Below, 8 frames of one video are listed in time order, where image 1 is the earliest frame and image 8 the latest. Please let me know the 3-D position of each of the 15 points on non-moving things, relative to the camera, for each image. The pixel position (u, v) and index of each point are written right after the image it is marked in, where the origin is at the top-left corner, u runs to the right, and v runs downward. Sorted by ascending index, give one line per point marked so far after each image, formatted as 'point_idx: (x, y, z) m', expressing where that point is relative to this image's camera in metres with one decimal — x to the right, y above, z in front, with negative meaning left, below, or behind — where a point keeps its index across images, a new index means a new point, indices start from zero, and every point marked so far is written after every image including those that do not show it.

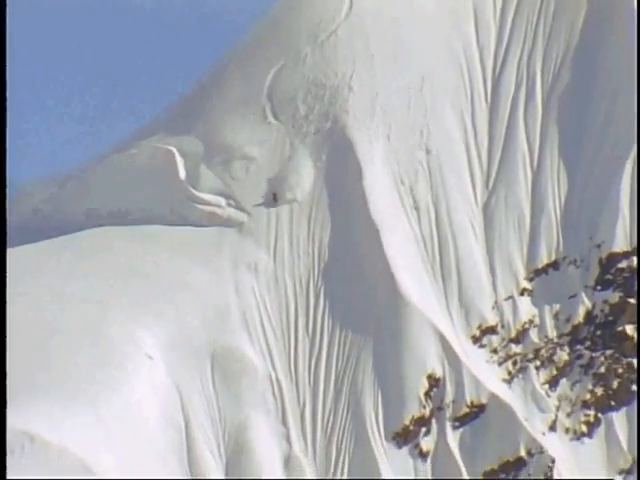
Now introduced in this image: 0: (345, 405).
0: (+0.3, -1.7, +12.6) m
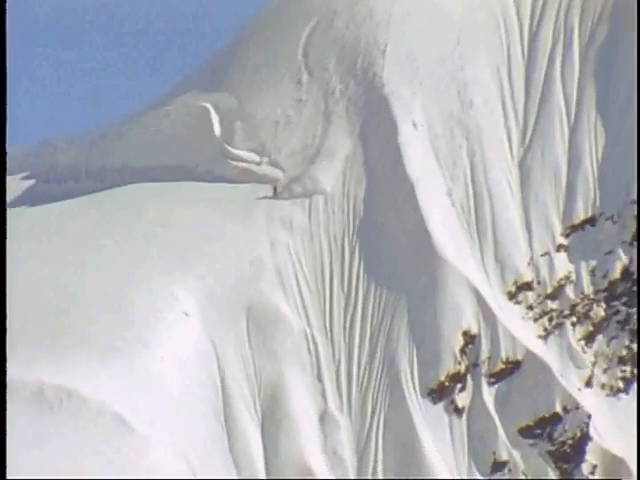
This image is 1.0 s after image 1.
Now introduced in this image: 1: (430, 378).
0: (+0.6, -1.2, +12.7) m
1: (+1.1, -1.4, +12.4) m
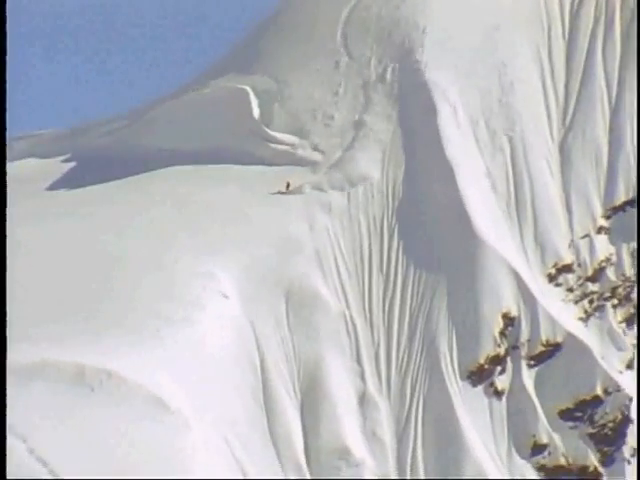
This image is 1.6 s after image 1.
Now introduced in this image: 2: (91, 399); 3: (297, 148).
0: (+1.0, -1.0, +12.6) m
1: (+1.5, -1.2, +12.4) m
2: (-2.0, -1.4, +10.6) m
3: (-0.2, +1.1, +14.3) m
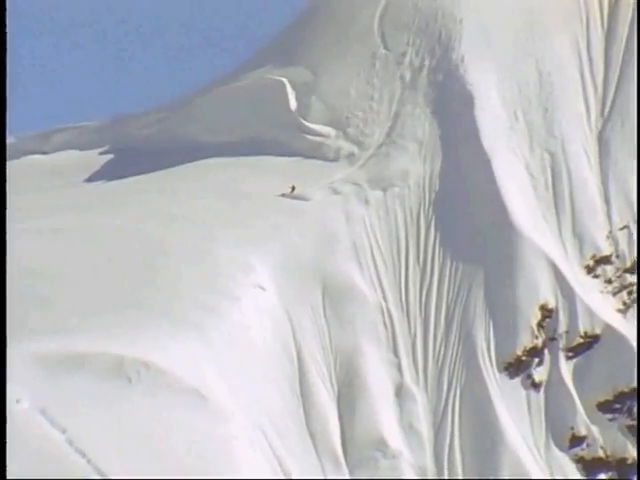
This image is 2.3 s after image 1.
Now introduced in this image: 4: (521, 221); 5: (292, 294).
0: (+1.4, -1.0, +12.6) m
1: (+1.8, -1.1, +12.4) m
2: (-1.7, -1.3, +10.7) m
3: (+0.2, +1.2, +14.3) m
4: (+2.1, +0.2, +13.1) m
5: (-0.3, -0.5, +12.5) m
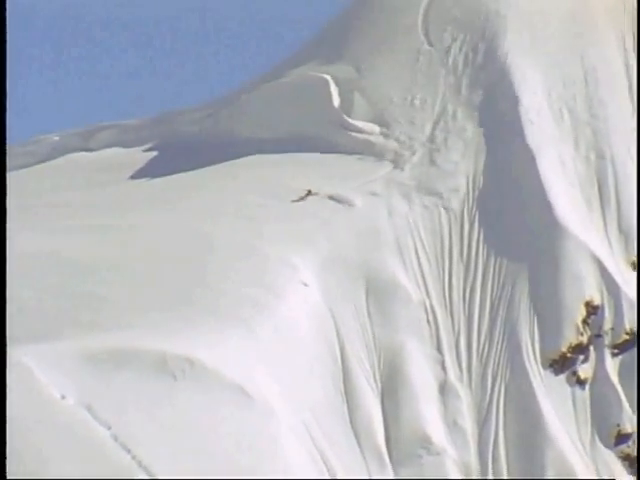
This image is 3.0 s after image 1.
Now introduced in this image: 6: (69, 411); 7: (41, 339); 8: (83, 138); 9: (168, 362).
0: (+1.8, -0.9, +12.6) m
1: (+2.3, -1.1, +12.3) m
2: (-1.2, -1.3, +10.7) m
3: (+0.6, +1.2, +14.3) m
4: (+2.6, +0.3, +13.1) m
5: (+0.2, -0.5, +12.5) m
6: (-2.1, -1.4, +10.2) m
7: (-2.5, -0.9, +11.1) m
8: (-3.2, +1.4, +17.1) m
9: (-1.3, -1.1, +10.9) m
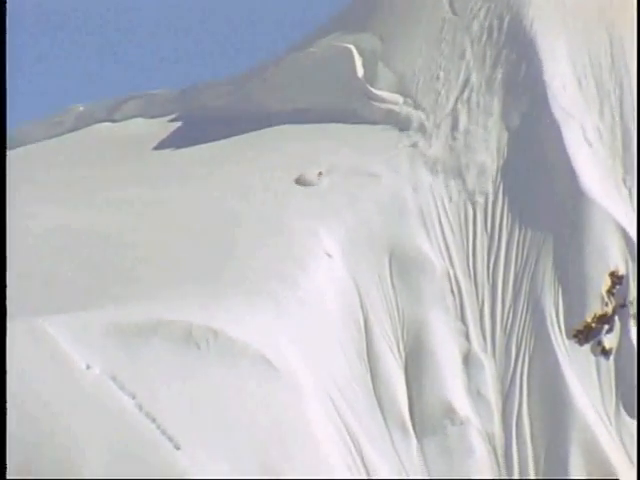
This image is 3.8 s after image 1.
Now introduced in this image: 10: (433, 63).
0: (+2.1, -0.6, +12.6) m
1: (+2.5, -0.8, +12.3) m
2: (-1.0, -1.0, +10.8) m
3: (+0.9, +1.5, +14.3) m
4: (+2.8, +0.6, +13.1) m
5: (+0.4, -0.2, +12.5) m
6: (-1.8, -1.2, +10.3) m
7: (-2.3, -0.6, +11.2) m
8: (-2.9, +1.8, +17.1) m
9: (-1.1, -0.8, +10.9) m
10: (+1.3, +2.1, +14.7) m
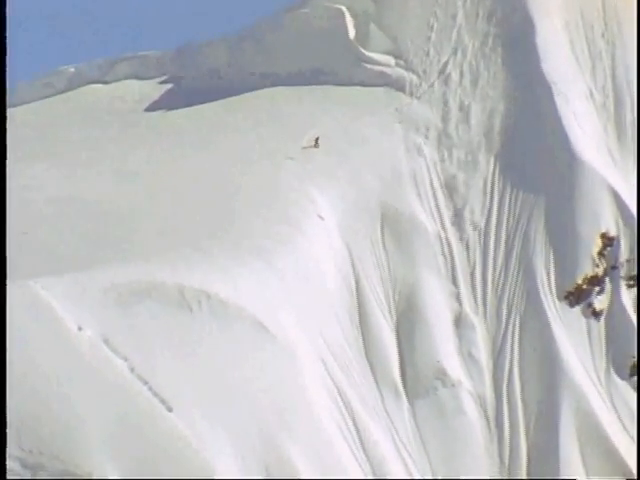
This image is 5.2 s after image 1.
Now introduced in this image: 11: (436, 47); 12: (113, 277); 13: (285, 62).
0: (+2.0, -0.2, +12.6) m
1: (+2.4, -0.4, +12.4) m
2: (-1.1, -0.7, +10.8) m
3: (+0.8, +1.9, +14.3) m
4: (+2.7, +1.0, +13.1) m
5: (+0.3, +0.2, +12.5) m
6: (-1.9, -0.8, +10.3) m
7: (-2.3, -0.3, +11.2) m
8: (-3.0, +2.2, +17.1) m
9: (-1.2, -0.4, +10.9) m
10: (+1.2, +2.5, +14.7) m
11: (+1.3, +2.2, +14.5) m
12: (-1.8, -0.3, +11.1) m
13: (-0.5, +2.1, +15.1) m
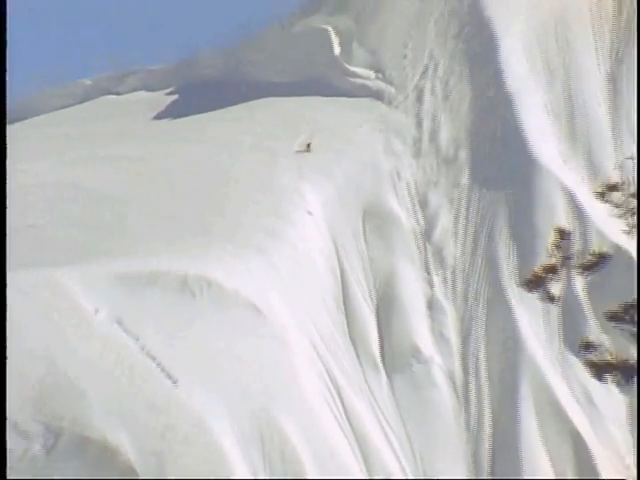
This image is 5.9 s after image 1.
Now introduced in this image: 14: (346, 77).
0: (+1.9, -0.2, +14.2) m
1: (+2.3, -0.3, +14.0) m
2: (-1.2, -0.6, +12.4) m
3: (+0.7, +2.0, +15.9) m
4: (+2.6, +1.0, +14.7) m
5: (+0.2, +0.2, +14.1) m
6: (-2.0, -0.7, +11.9) m
7: (-2.5, -0.2, +12.8) m
8: (-3.2, +2.3, +18.7) m
9: (-1.3, -0.4, +12.6) m
10: (+1.1, +2.6, +16.3) m
11: (+1.2, +2.3, +16.1) m
12: (-1.9, -0.2, +12.7) m
13: (-0.6, +2.2, +16.7) m
14: (+0.3, +2.1, +16.1) m
